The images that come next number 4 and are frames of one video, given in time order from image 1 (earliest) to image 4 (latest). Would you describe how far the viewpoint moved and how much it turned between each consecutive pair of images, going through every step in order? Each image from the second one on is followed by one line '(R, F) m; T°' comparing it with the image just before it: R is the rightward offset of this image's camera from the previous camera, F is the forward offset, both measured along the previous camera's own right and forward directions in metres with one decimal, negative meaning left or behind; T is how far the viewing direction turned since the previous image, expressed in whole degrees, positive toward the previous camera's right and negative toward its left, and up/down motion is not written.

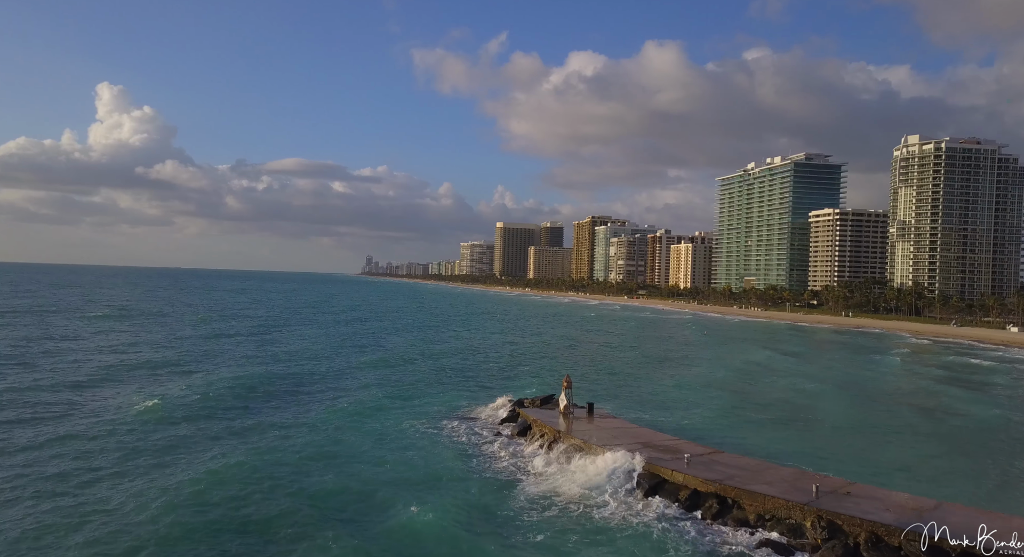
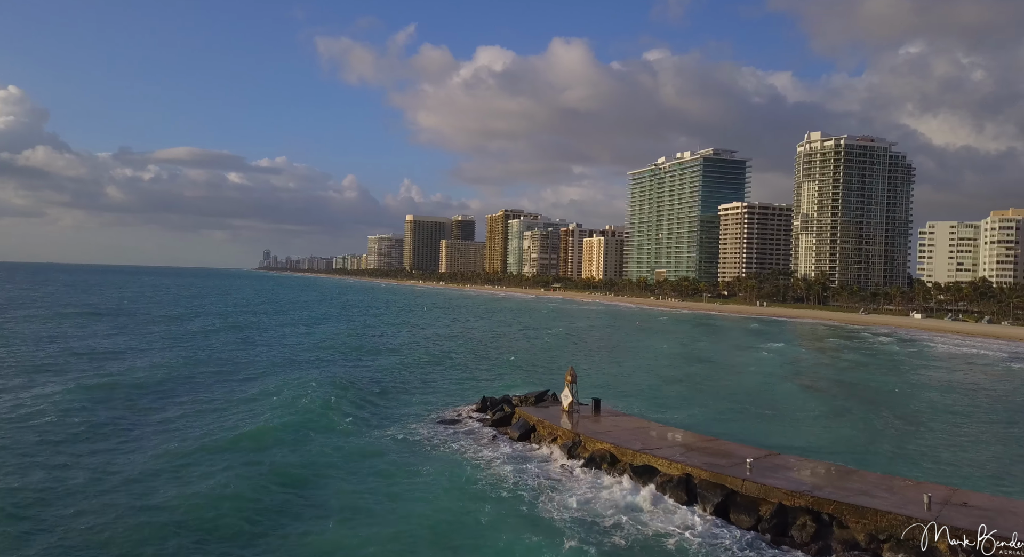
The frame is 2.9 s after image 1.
(-3.6, +0.6) m; +8°
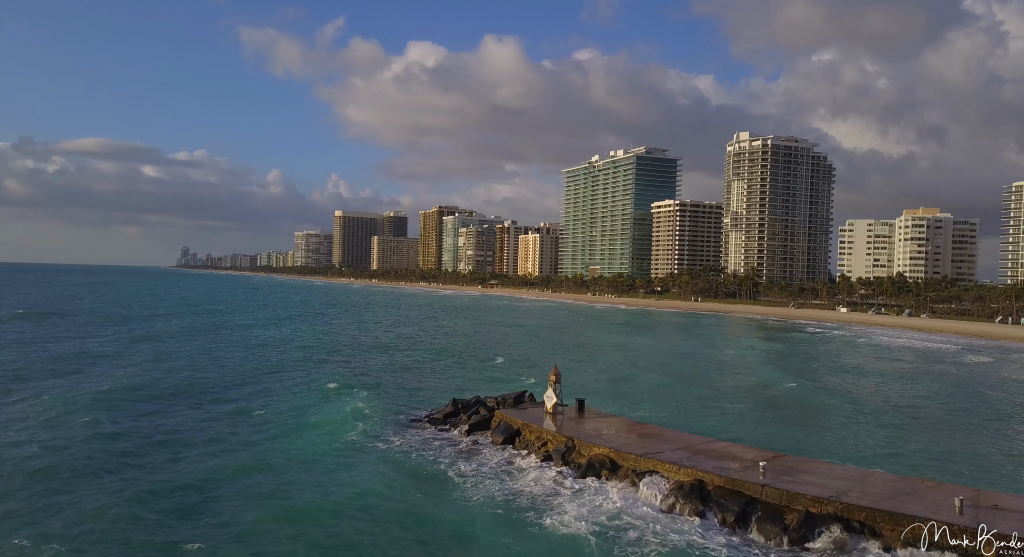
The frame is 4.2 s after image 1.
(-1.9, -0.2) m; +6°
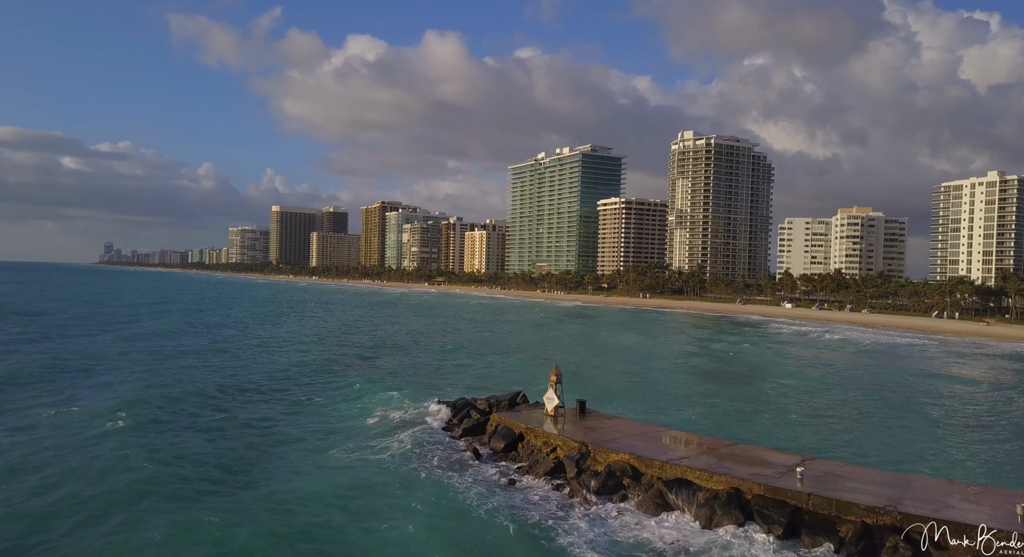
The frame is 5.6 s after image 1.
(-1.7, +0.4) m; +5°
